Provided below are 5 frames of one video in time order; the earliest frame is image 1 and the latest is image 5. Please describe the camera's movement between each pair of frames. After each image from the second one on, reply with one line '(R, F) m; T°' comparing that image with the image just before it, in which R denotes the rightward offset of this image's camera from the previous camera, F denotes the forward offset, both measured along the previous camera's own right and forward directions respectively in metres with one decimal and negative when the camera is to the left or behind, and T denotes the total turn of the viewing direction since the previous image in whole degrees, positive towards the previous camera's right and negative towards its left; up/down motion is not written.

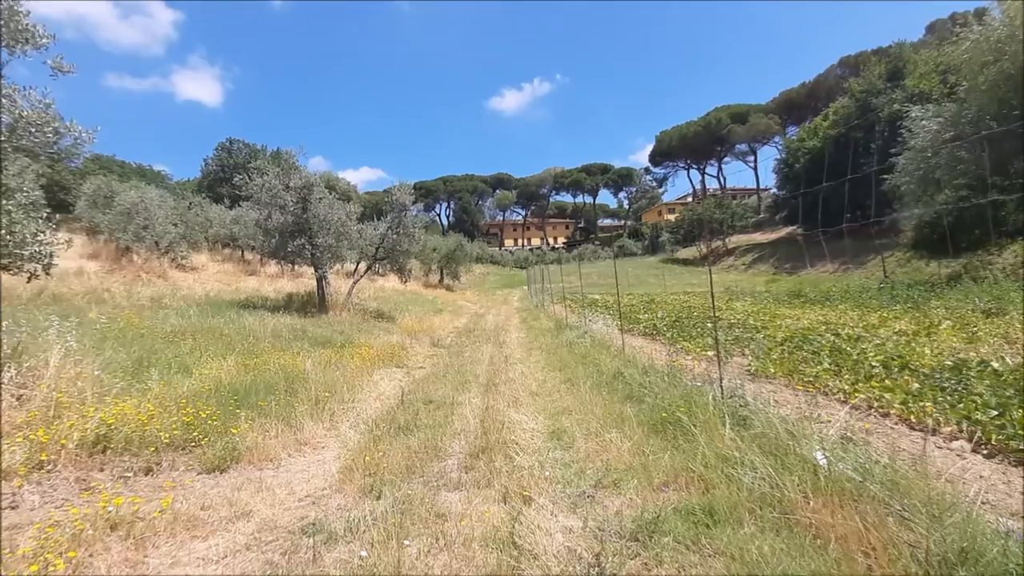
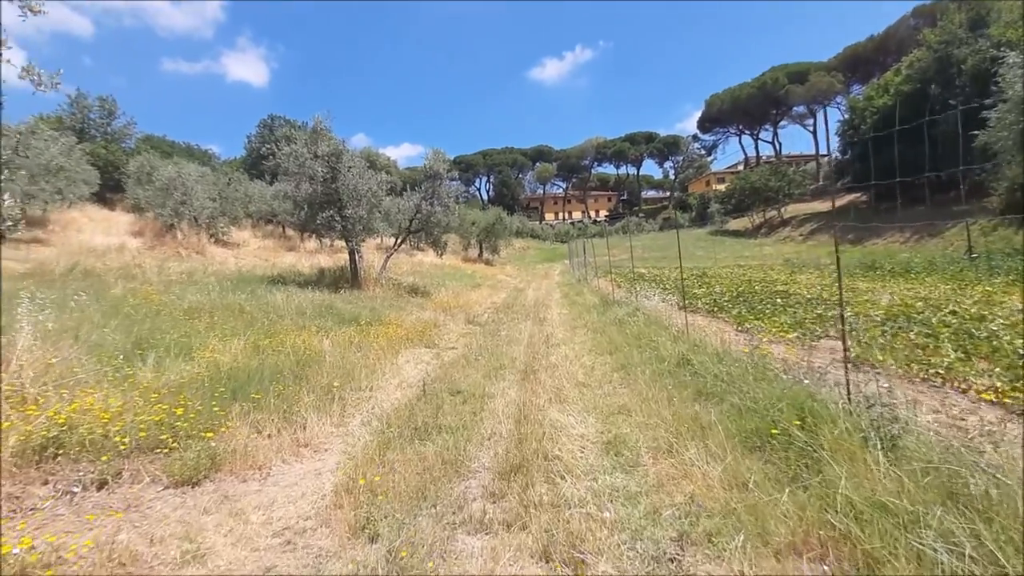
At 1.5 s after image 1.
(0.0, +1.3) m; -5°
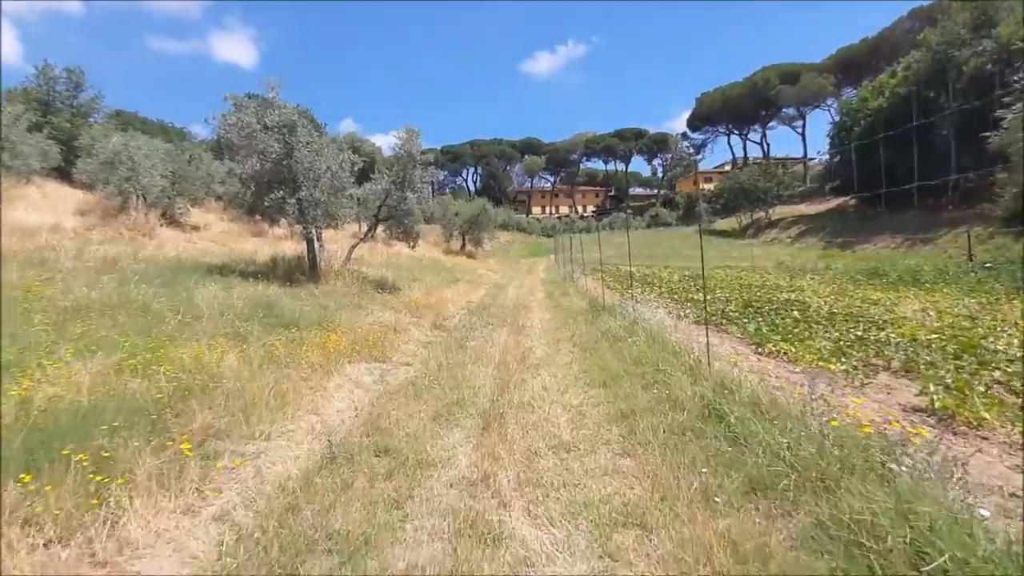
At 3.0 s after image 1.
(+0.2, +1.9) m; +2°
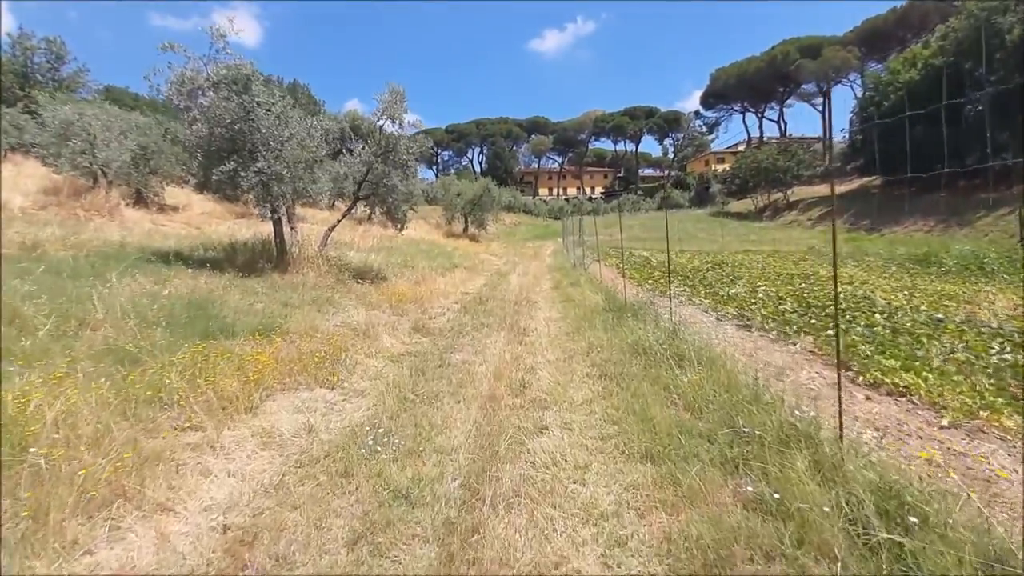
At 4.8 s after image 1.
(+0.1, +2.3) m; -1°
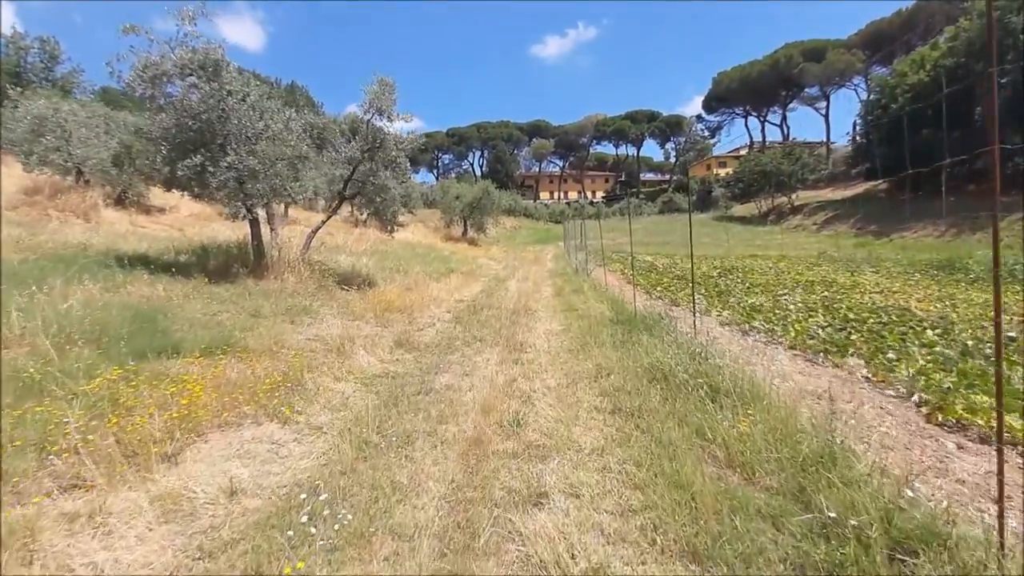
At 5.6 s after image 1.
(+0.1, +1.1) m; 0°
